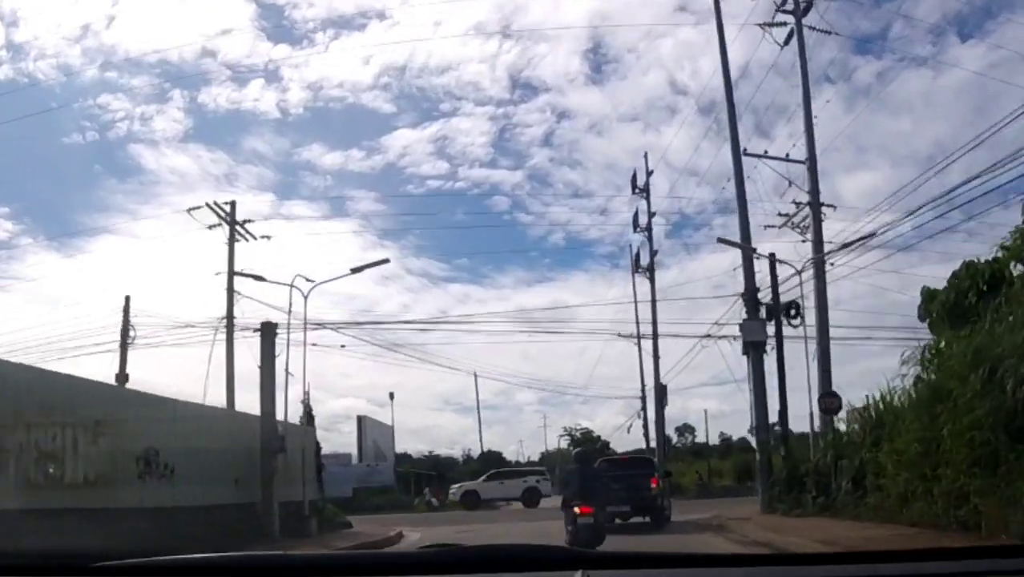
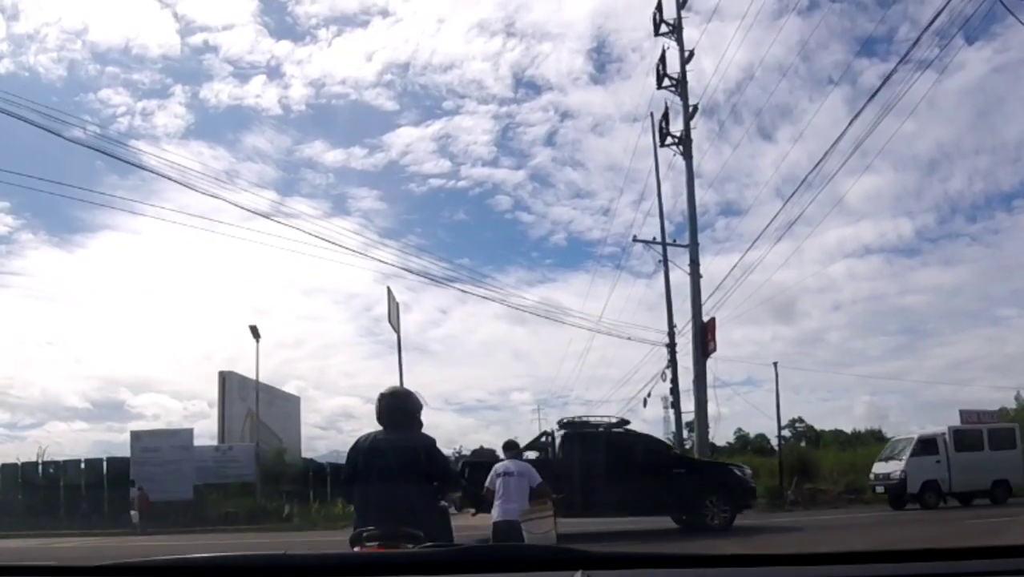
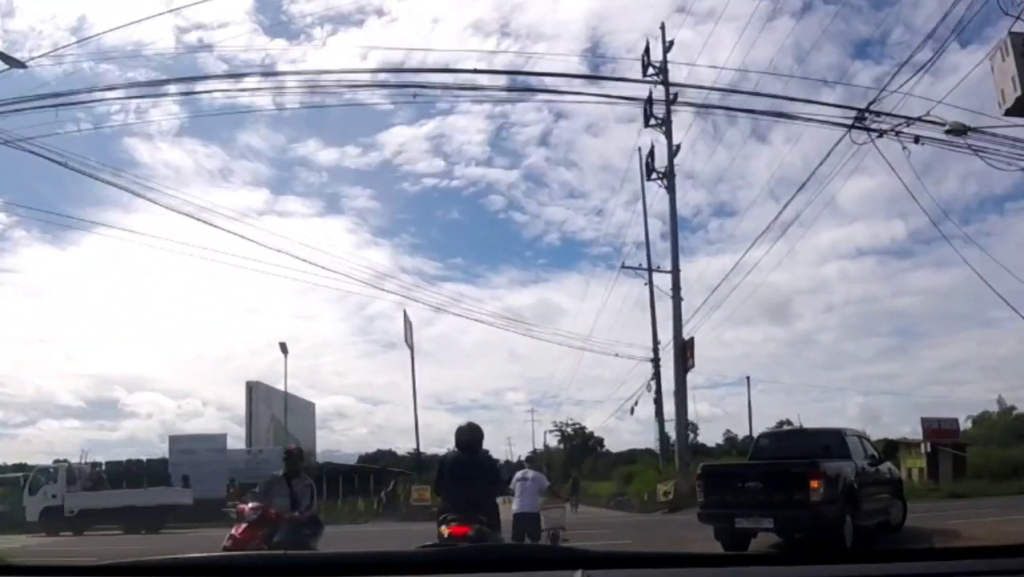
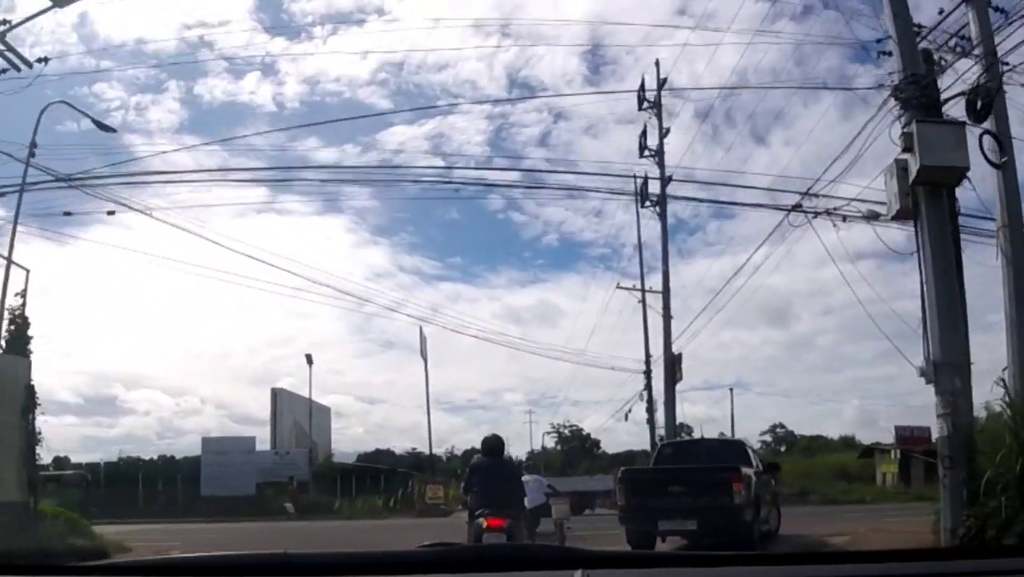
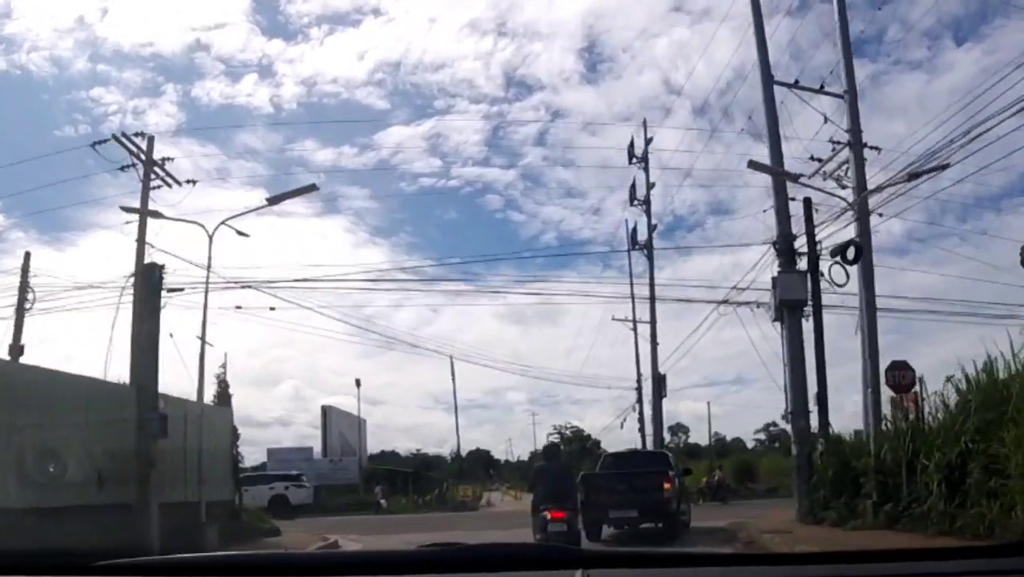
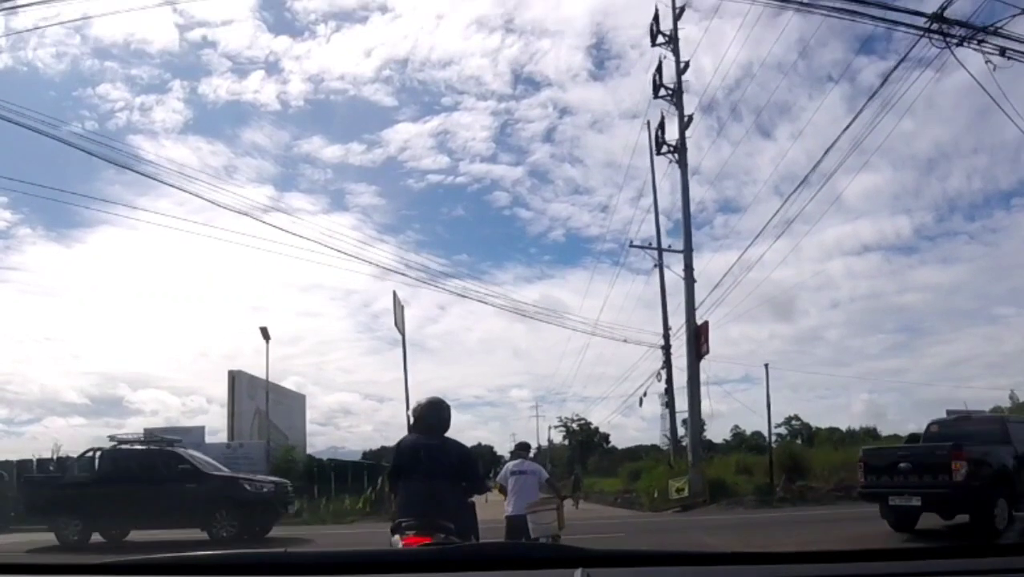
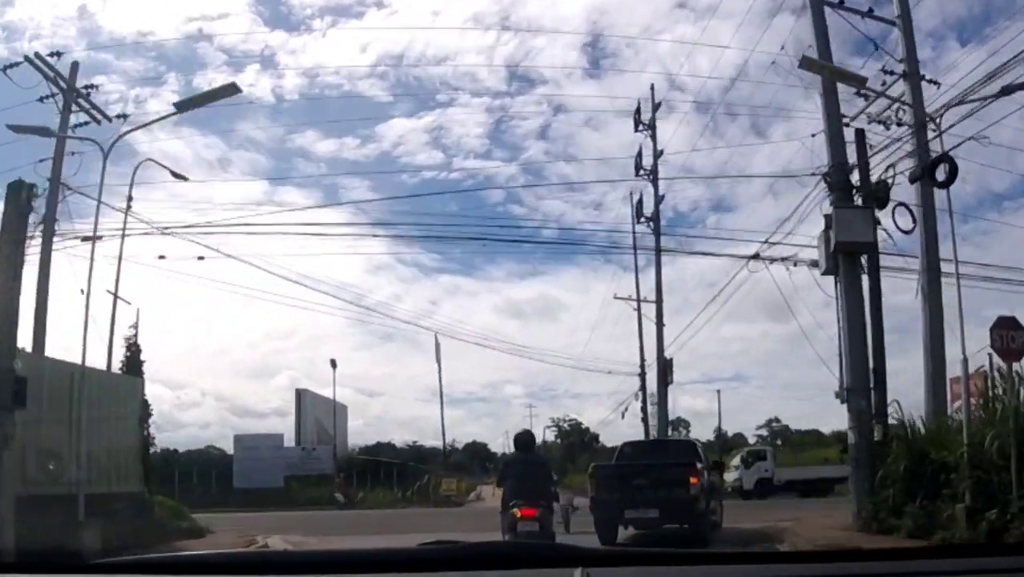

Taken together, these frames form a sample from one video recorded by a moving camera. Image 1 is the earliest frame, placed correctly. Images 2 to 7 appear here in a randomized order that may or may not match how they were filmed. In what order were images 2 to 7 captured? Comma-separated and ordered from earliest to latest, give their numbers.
5, 7, 4, 3, 6, 2
